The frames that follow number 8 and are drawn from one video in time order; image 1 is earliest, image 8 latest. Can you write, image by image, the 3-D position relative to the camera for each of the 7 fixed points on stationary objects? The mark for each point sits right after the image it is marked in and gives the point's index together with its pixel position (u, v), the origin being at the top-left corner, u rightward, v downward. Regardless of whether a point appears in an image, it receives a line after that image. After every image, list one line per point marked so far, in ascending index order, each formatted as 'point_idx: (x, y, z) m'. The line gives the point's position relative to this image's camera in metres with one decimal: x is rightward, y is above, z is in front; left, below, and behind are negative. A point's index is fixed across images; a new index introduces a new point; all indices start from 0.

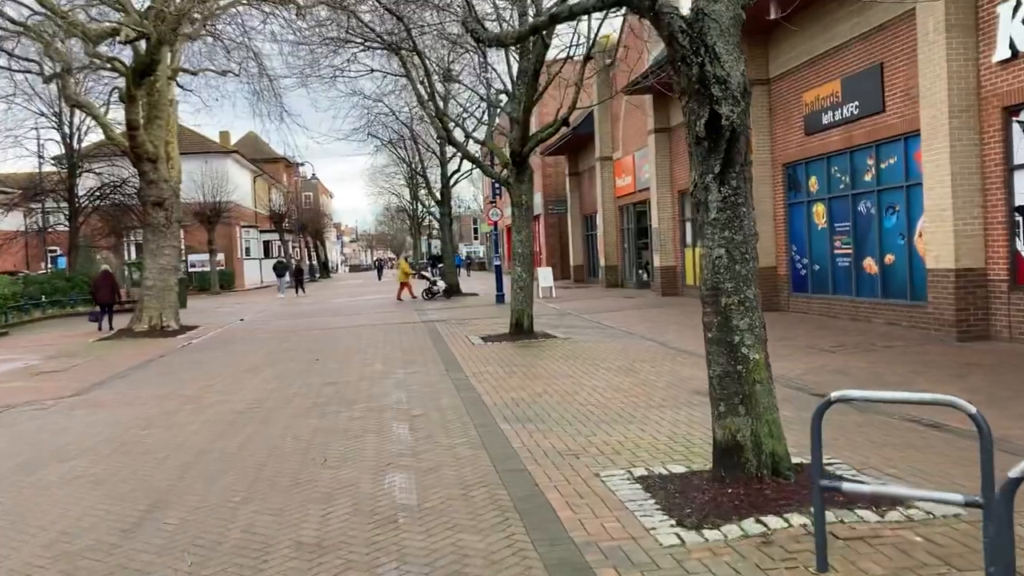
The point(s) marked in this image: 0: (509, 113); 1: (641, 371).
0: (0.0, +2.7, +13.9) m
1: (+1.4, -0.9, +9.8) m
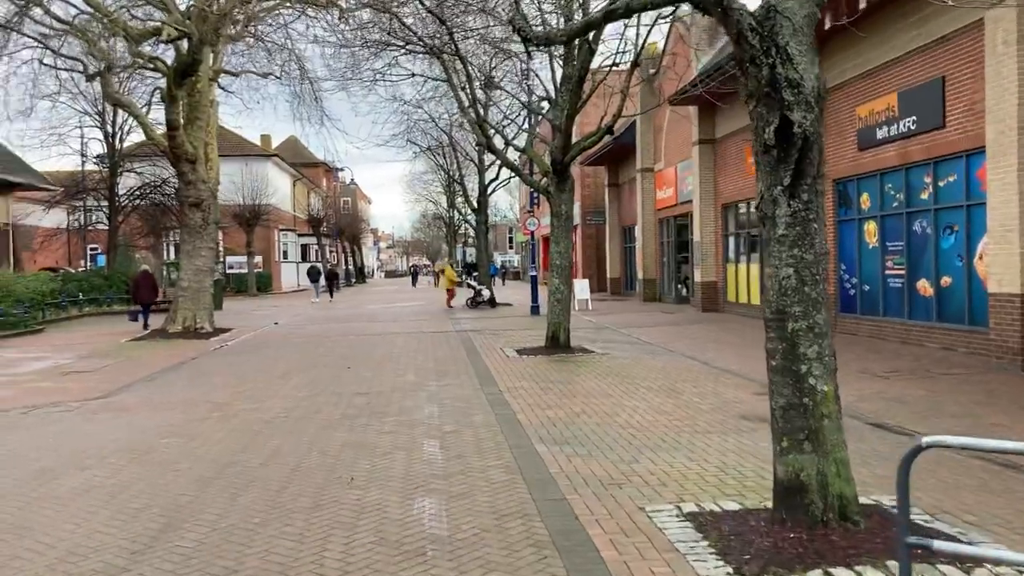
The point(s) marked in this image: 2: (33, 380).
0: (+0.6, +2.5, +13.6) m
1: (+1.8, -1.1, +9.4) m
2: (-6.4, -1.2, +11.9) m
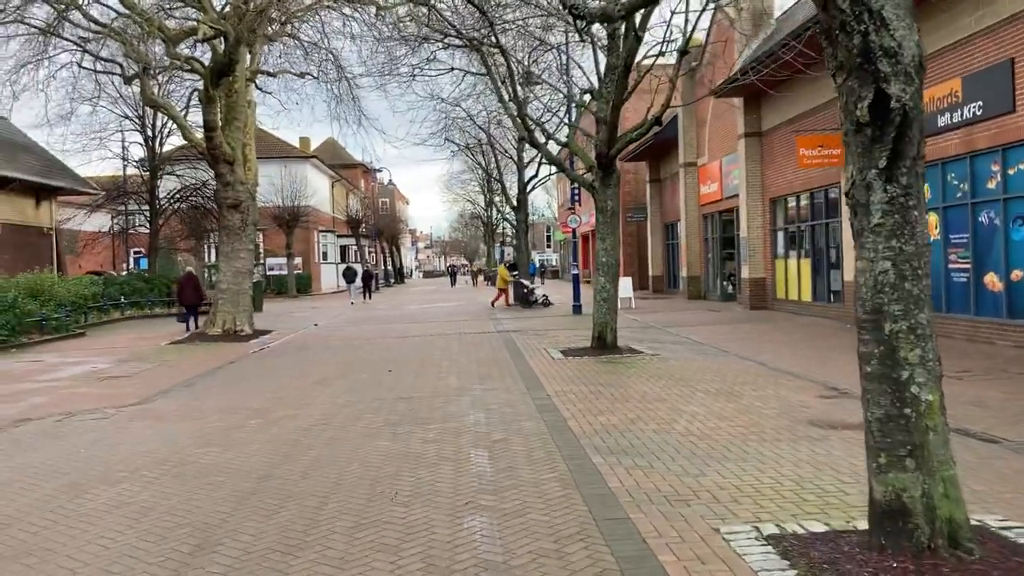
0: (+1.2, +2.6, +13.1) m
1: (+2.3, -1.1, +8.8) m
2: (-5.8, -1.3, +11.7) m
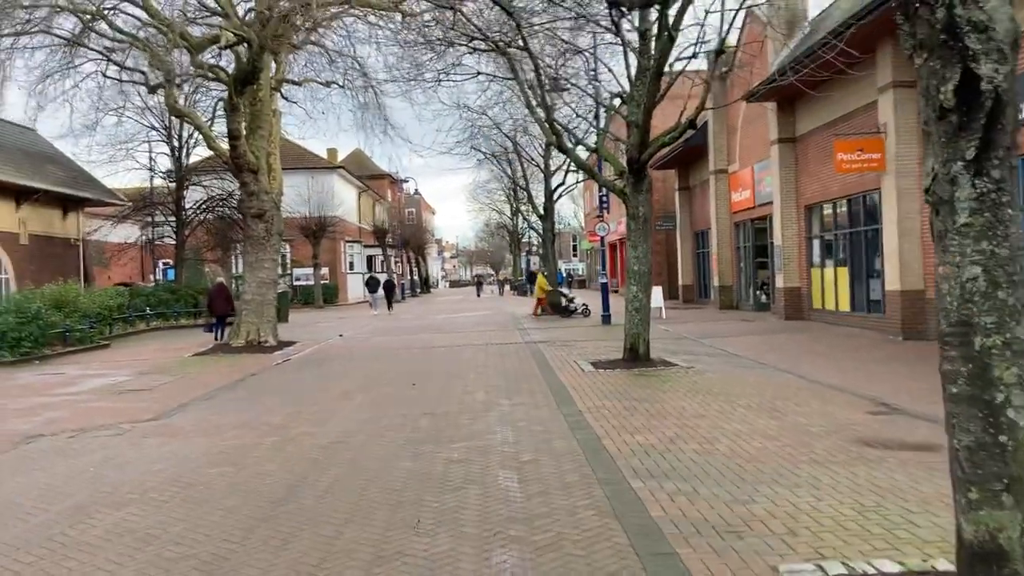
0: (+1.6, +2.4, +12.6) m
1: (+2.6, -1.2, +8.3) m
2: (-5.4, -1.4, +11.4) m
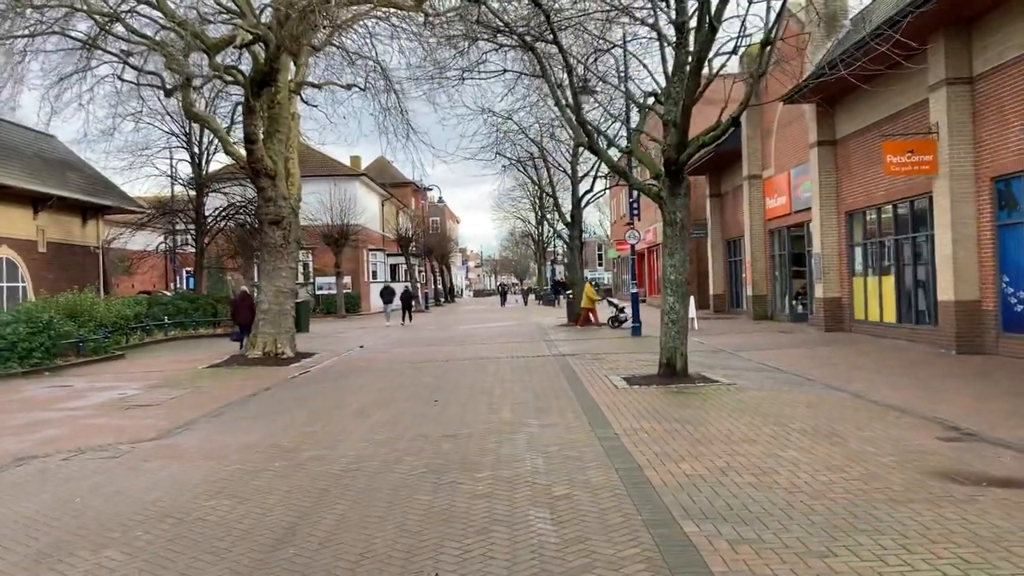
0: (+2.0, +2.3, +11.9) m
1: (+2.8, -1.3, +7.5) m
2: (-5.1, -1.5, +10.8) m
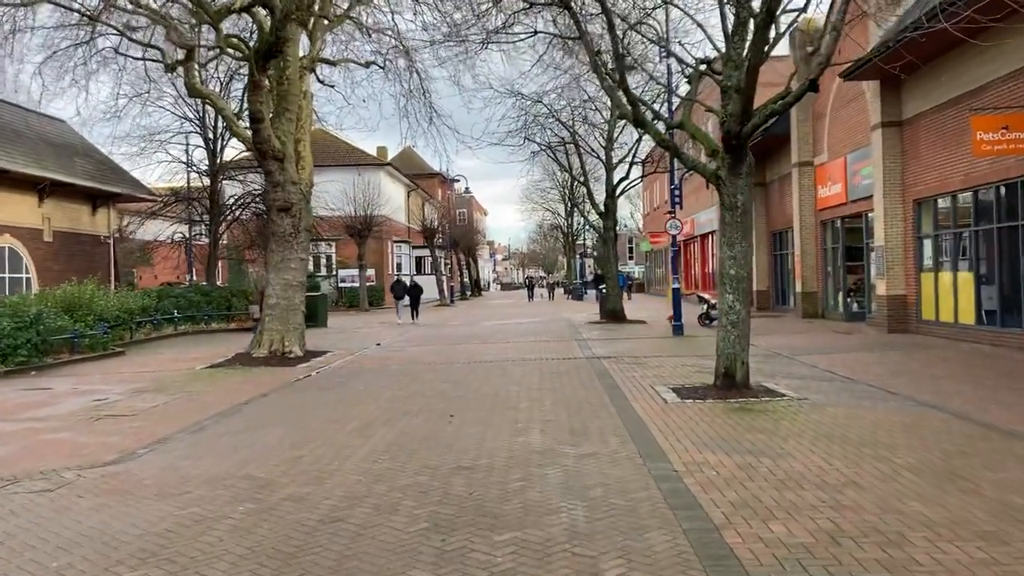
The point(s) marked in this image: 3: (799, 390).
0: (+2.4, +2.3, +10.1) m
1: (+3.0, -1.2, +5.7) m
2: (-4.8, -1.5, +9.3) m
3: (+3.2, -1.1, +10.1) m
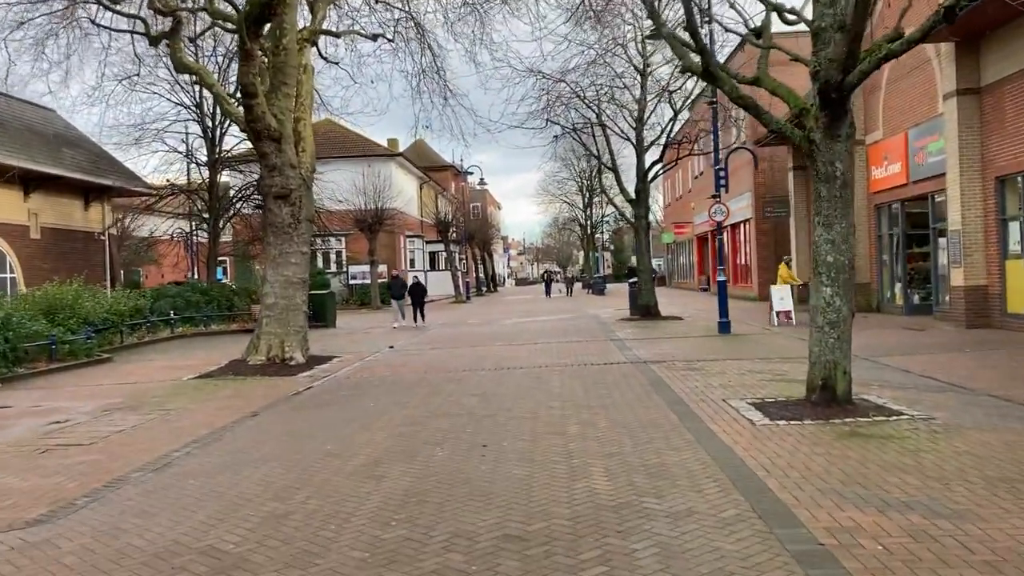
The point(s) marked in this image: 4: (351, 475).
0: (+2.7, +2.4, +8.2) m
1: (+3.4, -1.2, +3.8) m
2: (-4.4, -1.5, +7.4) m
3: (+3.6, -1.0, +8.1) m
4: (-1.1, -1.3, +6.4) m
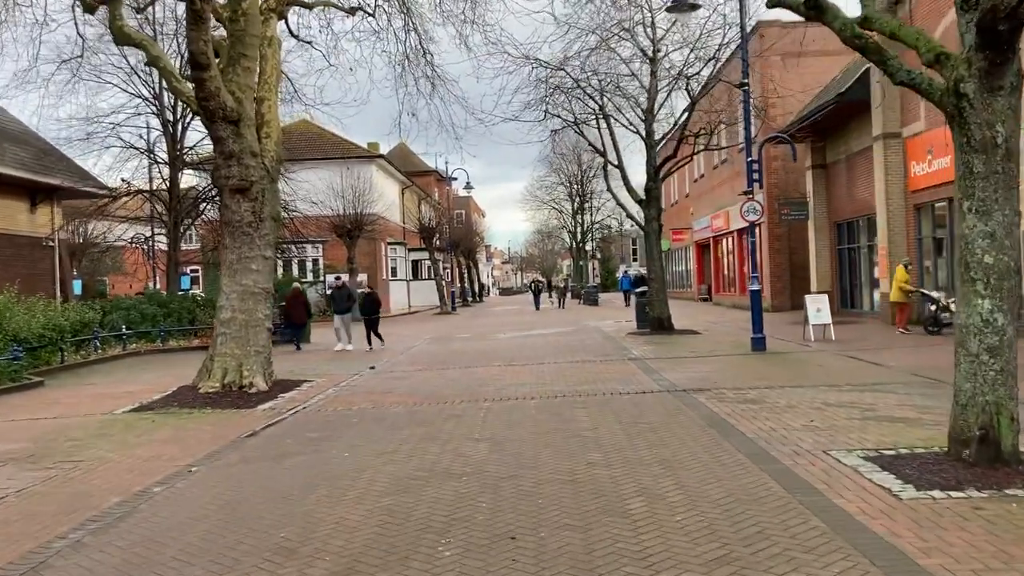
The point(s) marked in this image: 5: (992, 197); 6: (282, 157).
0: (+2.9, +2.3, +5.9) m
1: (+3.6, -1.2, +1.5) m
2: (-4.2, -1.5, +5.0) m
3: (+3.8, -1.1, +5.9) m
4: (-0.9, -1.4, +4.1) m
5: (+3.0, +0.6, +5.5) m
6: (-3.3, +1.9, +12.8) m
